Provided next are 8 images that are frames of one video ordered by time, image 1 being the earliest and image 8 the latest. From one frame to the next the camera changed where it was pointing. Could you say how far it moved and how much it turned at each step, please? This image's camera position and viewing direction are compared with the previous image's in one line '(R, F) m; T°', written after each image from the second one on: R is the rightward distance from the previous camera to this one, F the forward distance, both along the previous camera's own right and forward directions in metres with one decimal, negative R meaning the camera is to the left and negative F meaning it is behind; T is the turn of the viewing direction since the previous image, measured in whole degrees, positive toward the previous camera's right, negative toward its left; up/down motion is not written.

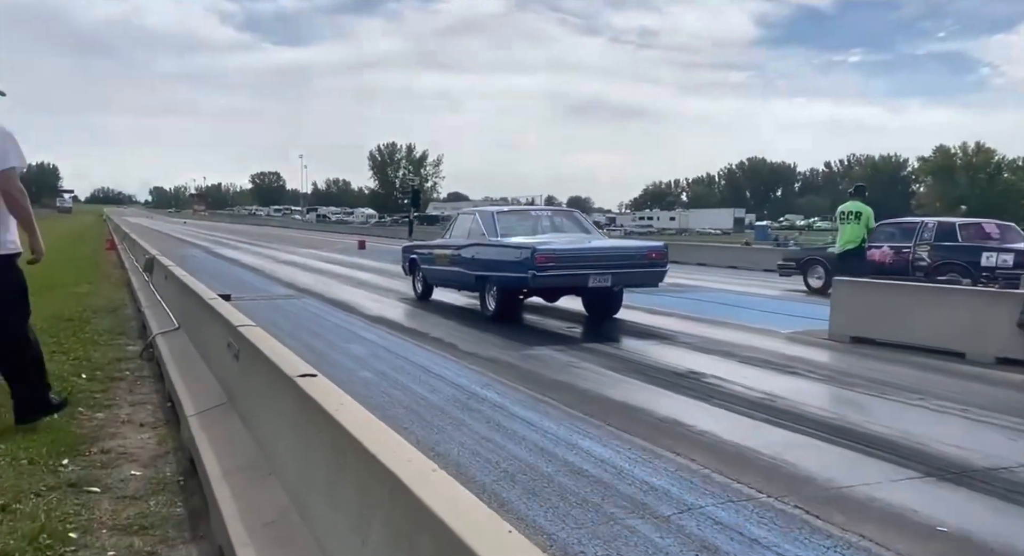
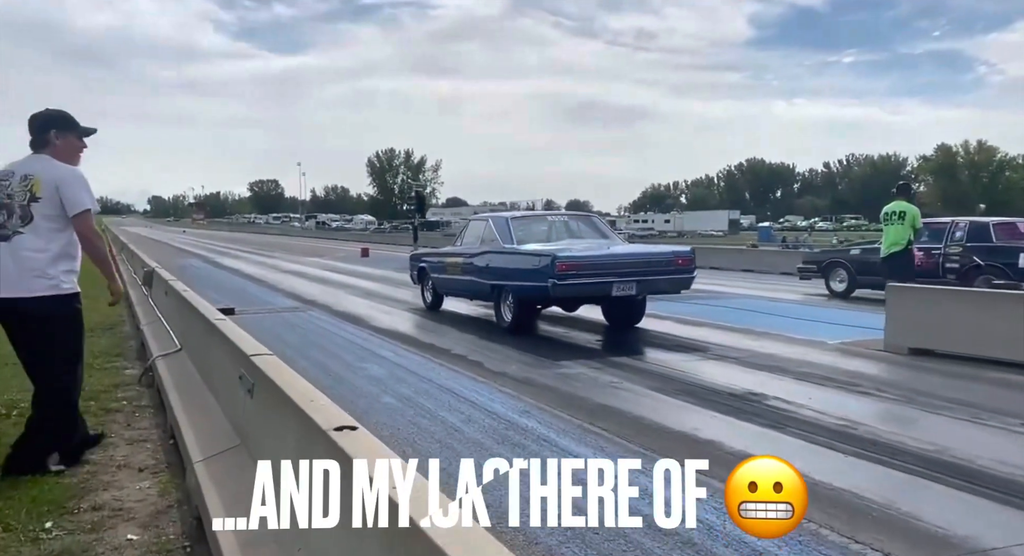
(-0.3, +0.7) m; 0°
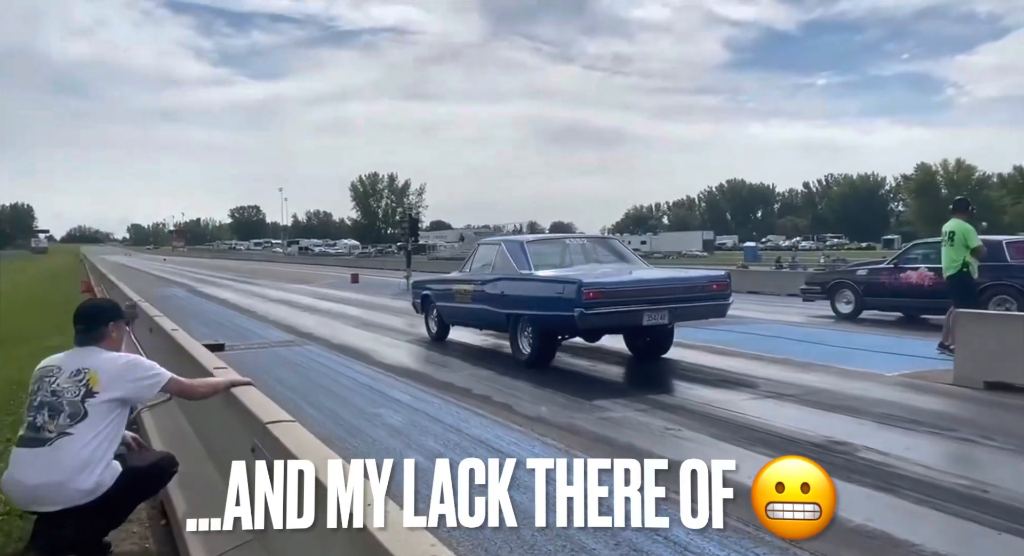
(-0.5, +0.9) m; +1°
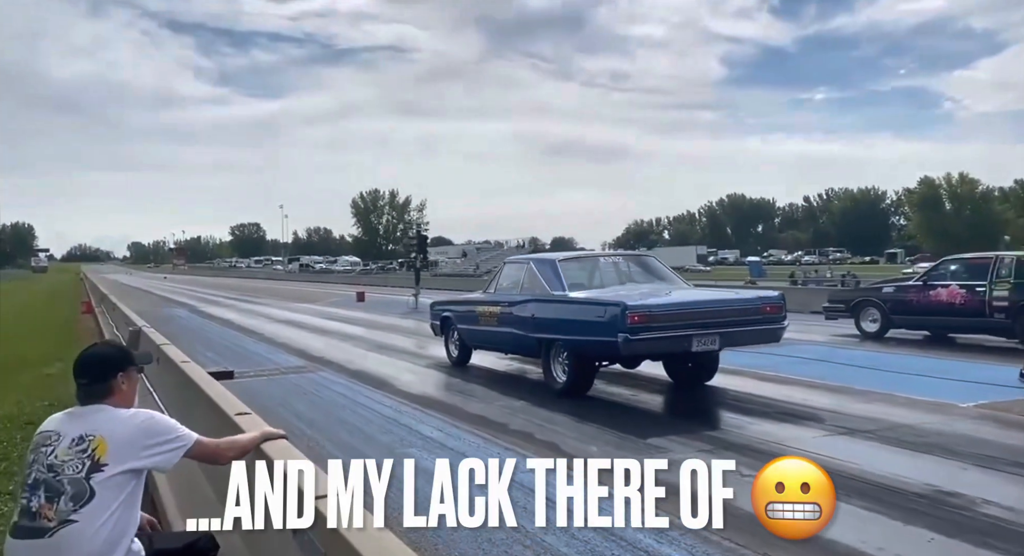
(-0.5, +0.8) m; 0°
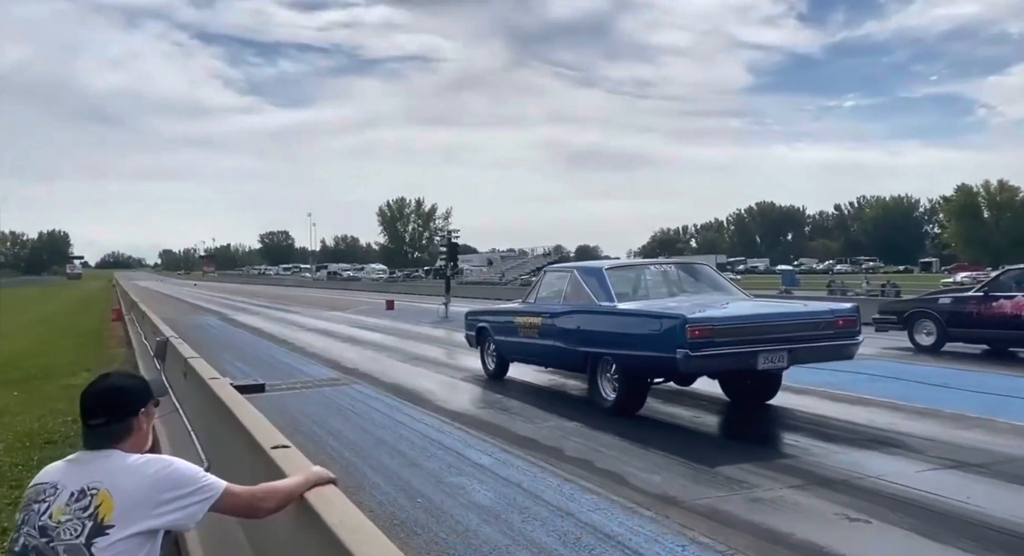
(-0.3, +0.7) m; -2°
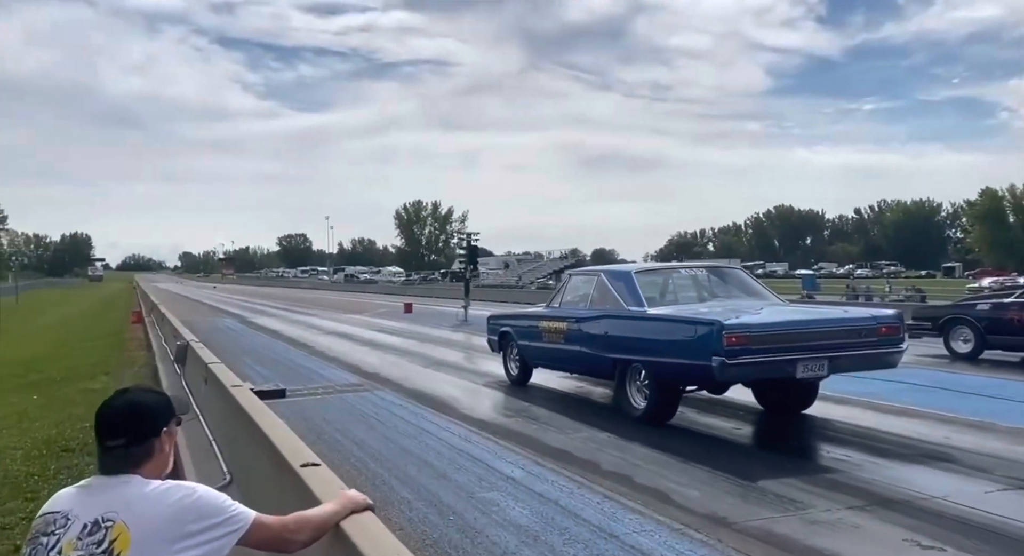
(-0.1, +0.3) m; -1°
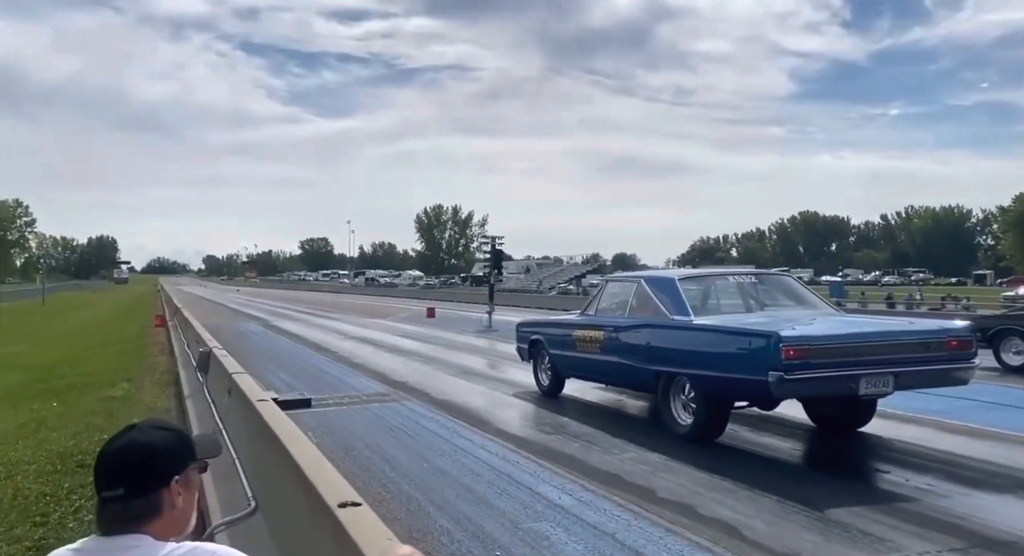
(-0.2, +0.5) m; -2°
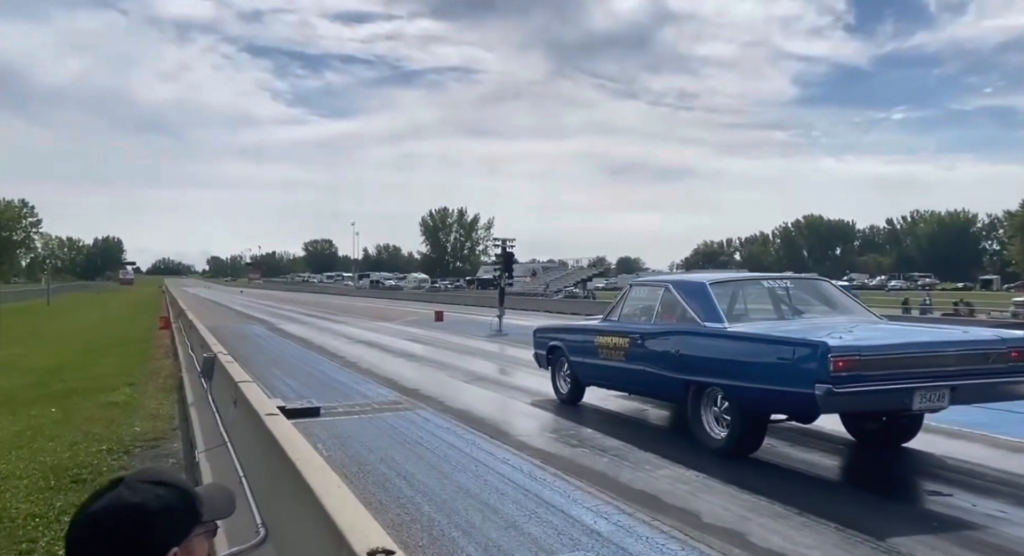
(-0.2, +0.5) m; 0°
